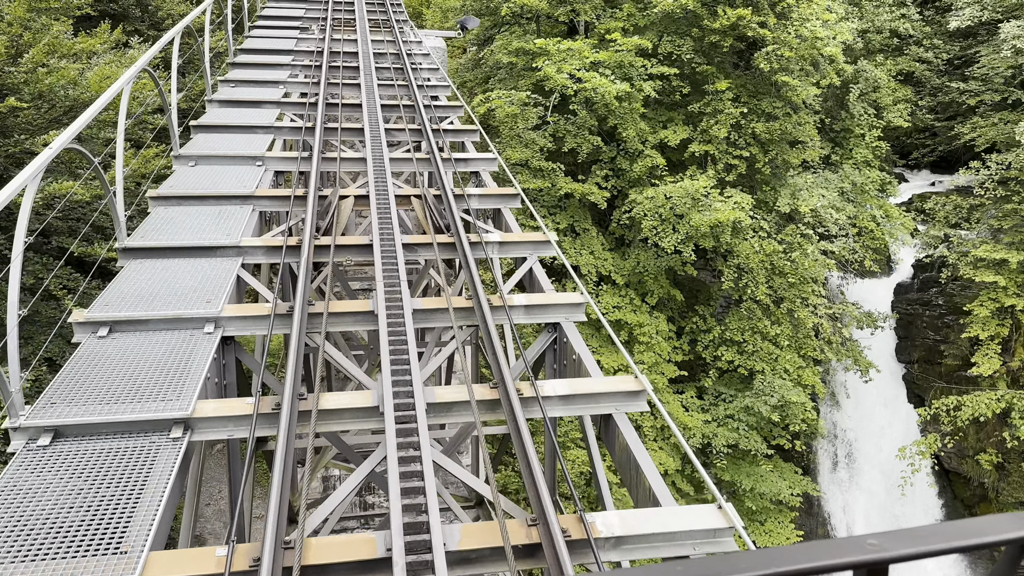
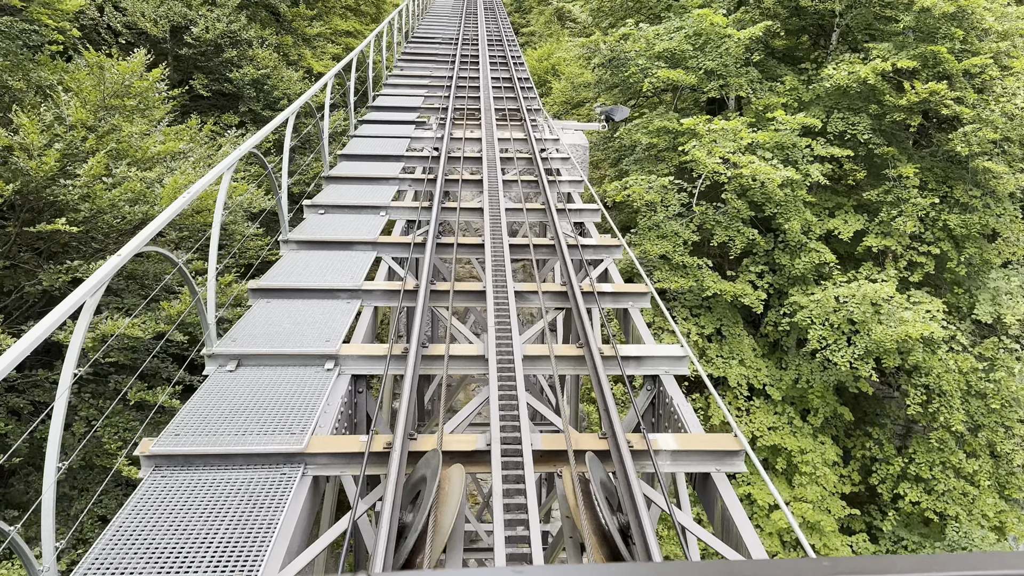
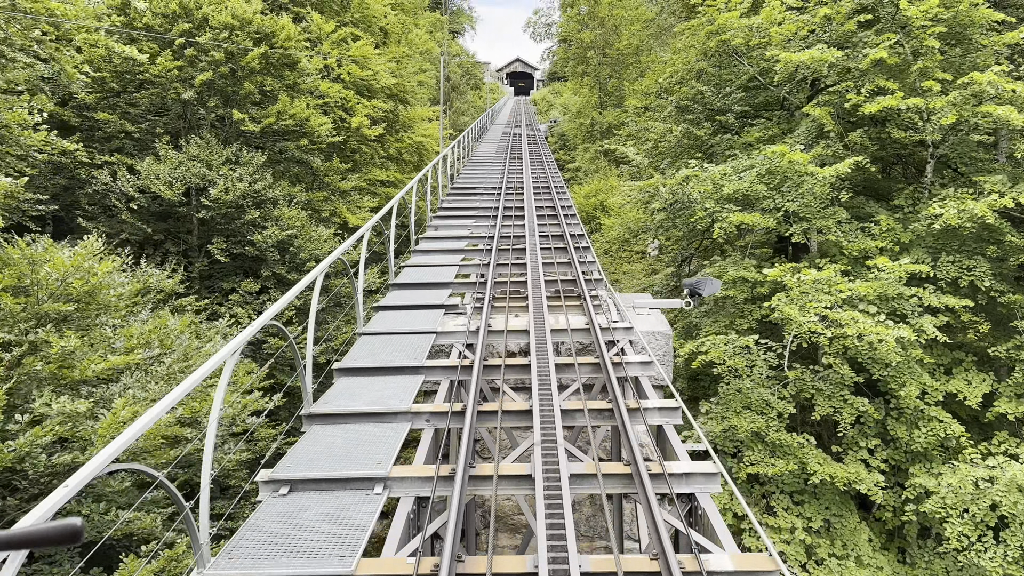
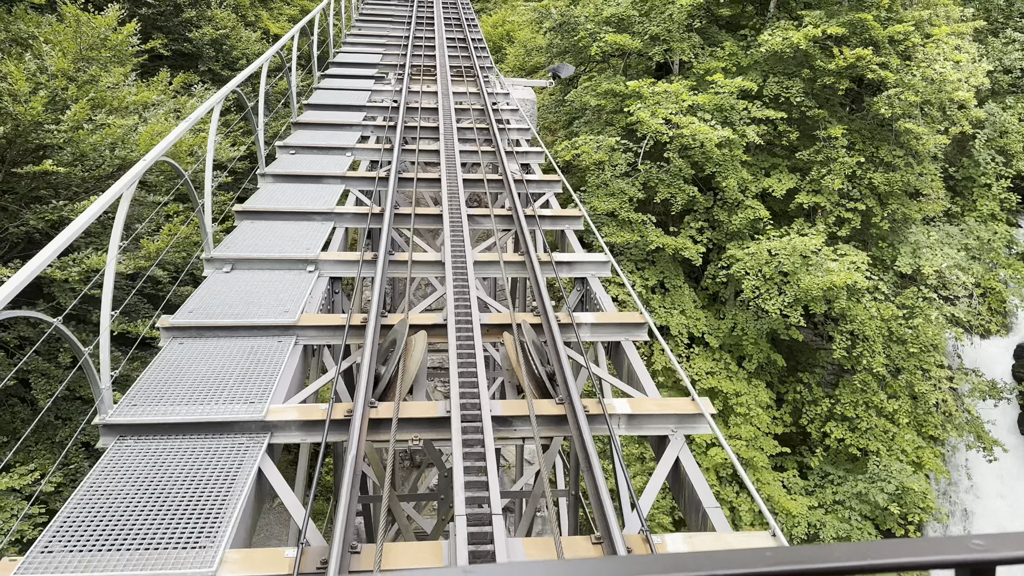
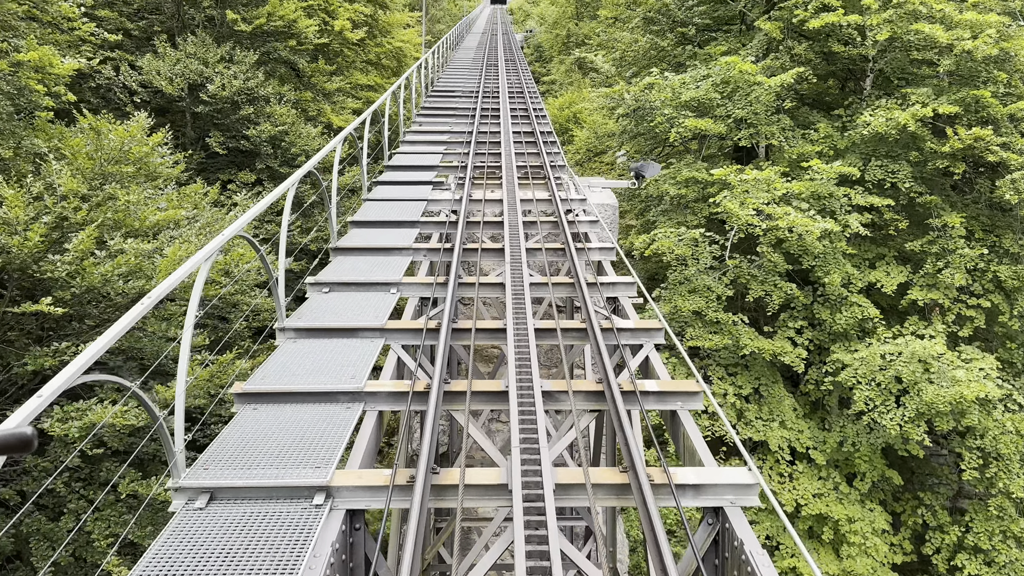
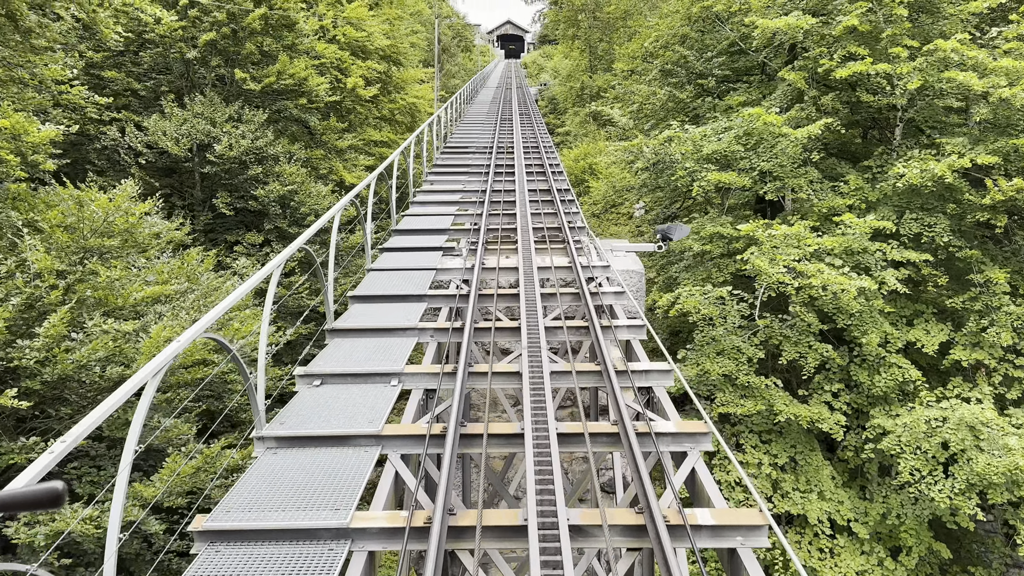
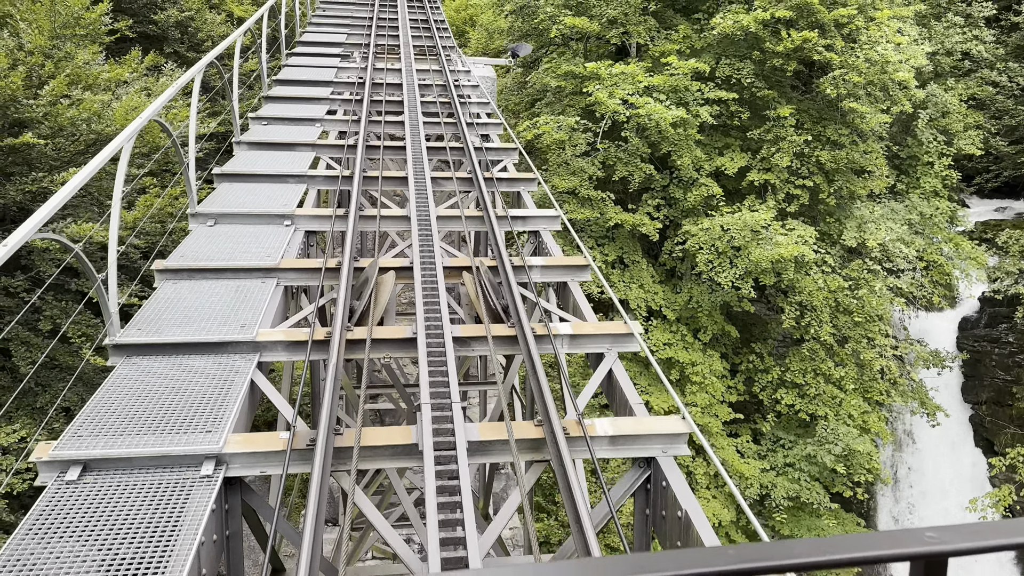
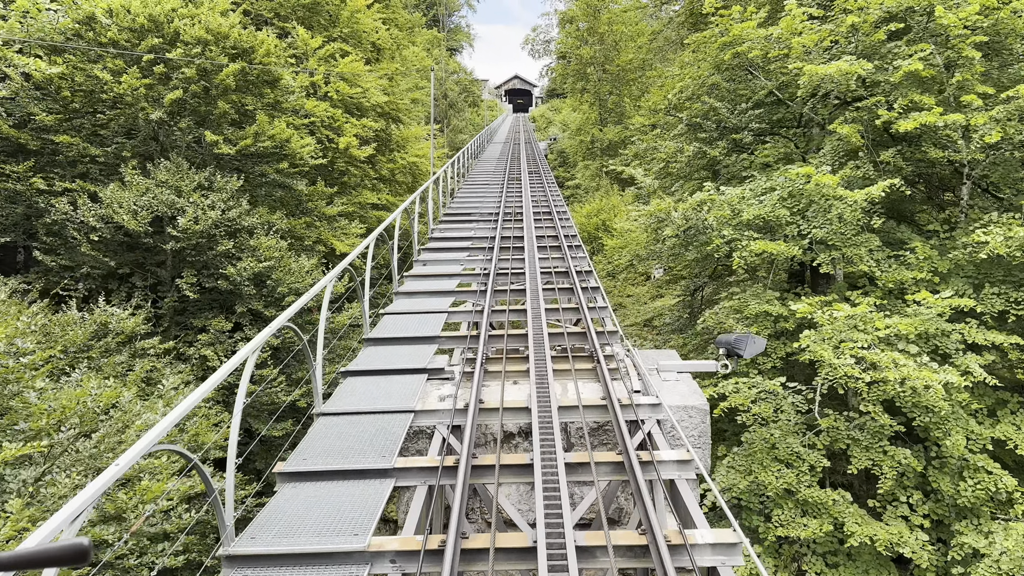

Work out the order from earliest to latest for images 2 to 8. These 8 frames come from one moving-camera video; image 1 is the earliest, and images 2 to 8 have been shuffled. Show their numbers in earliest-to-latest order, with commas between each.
7, 4, 2, 5, 6, 3, 8
